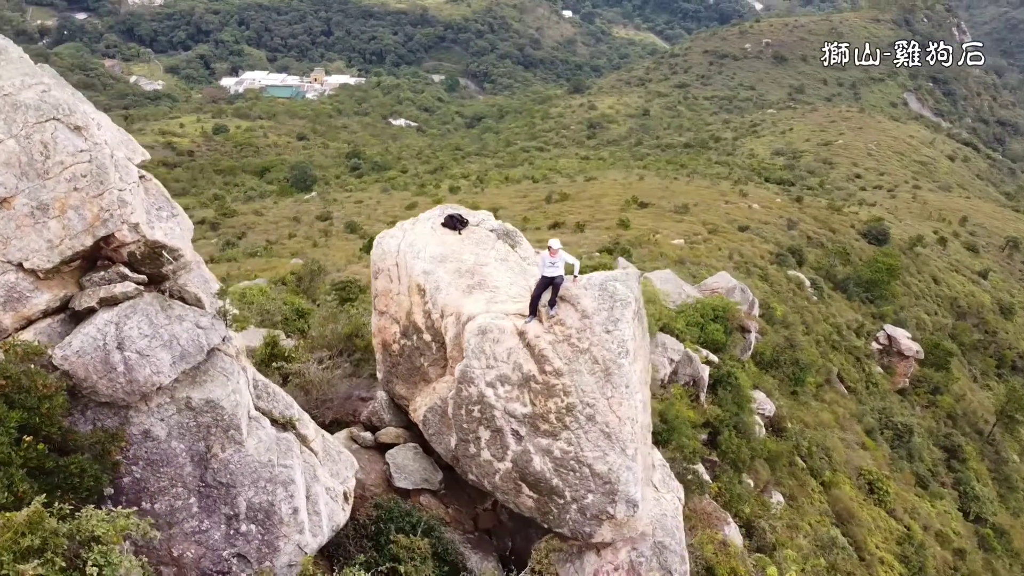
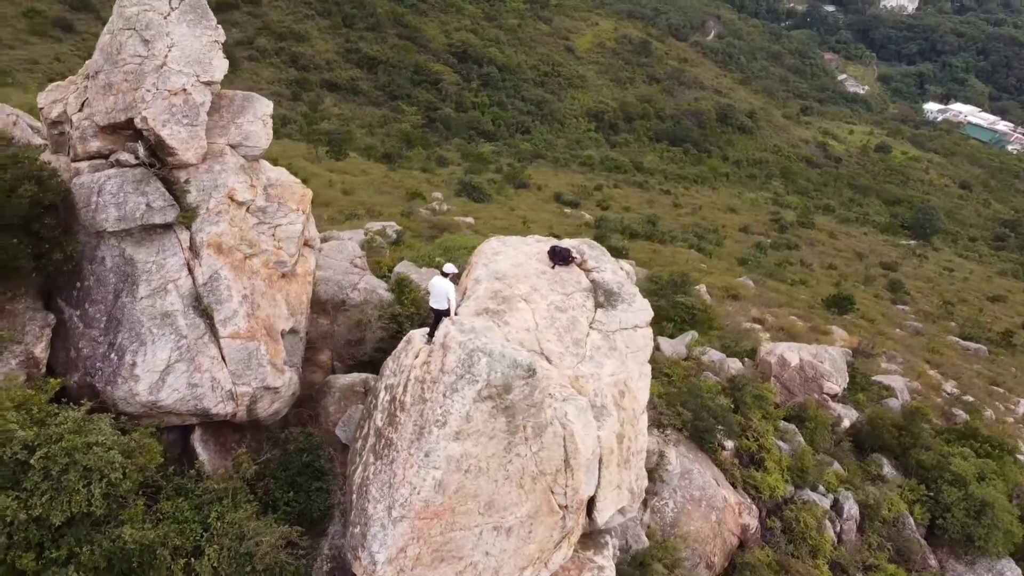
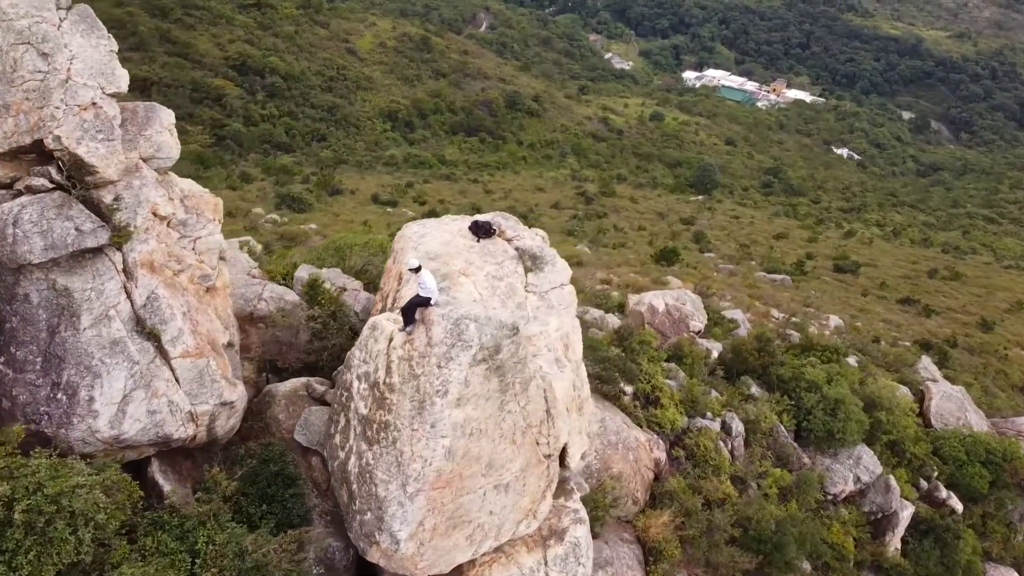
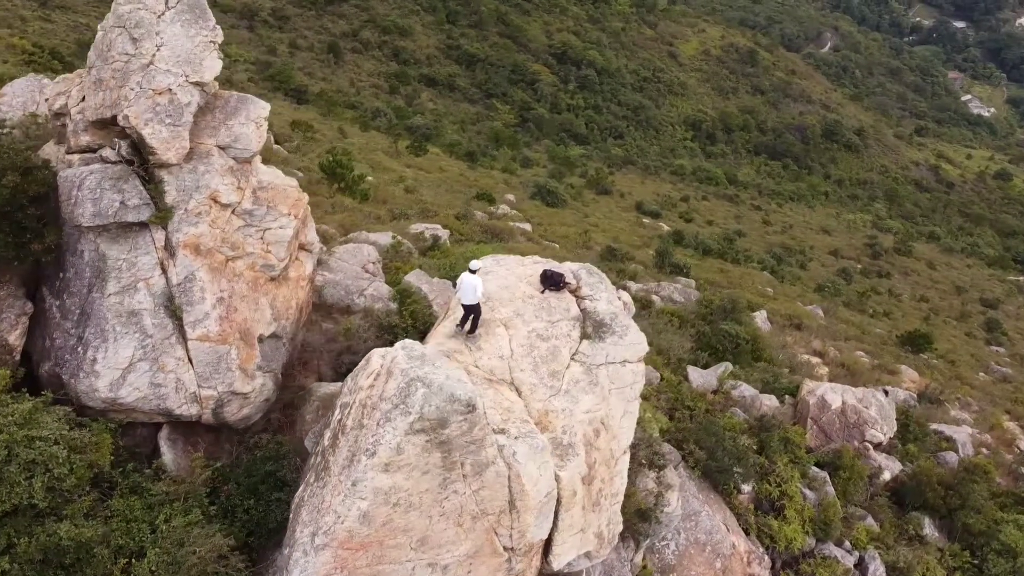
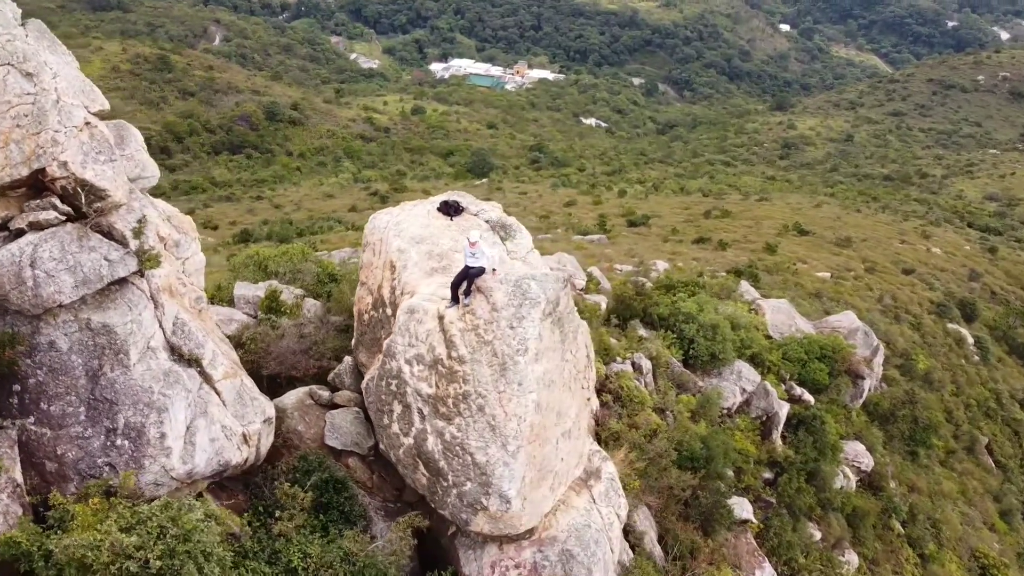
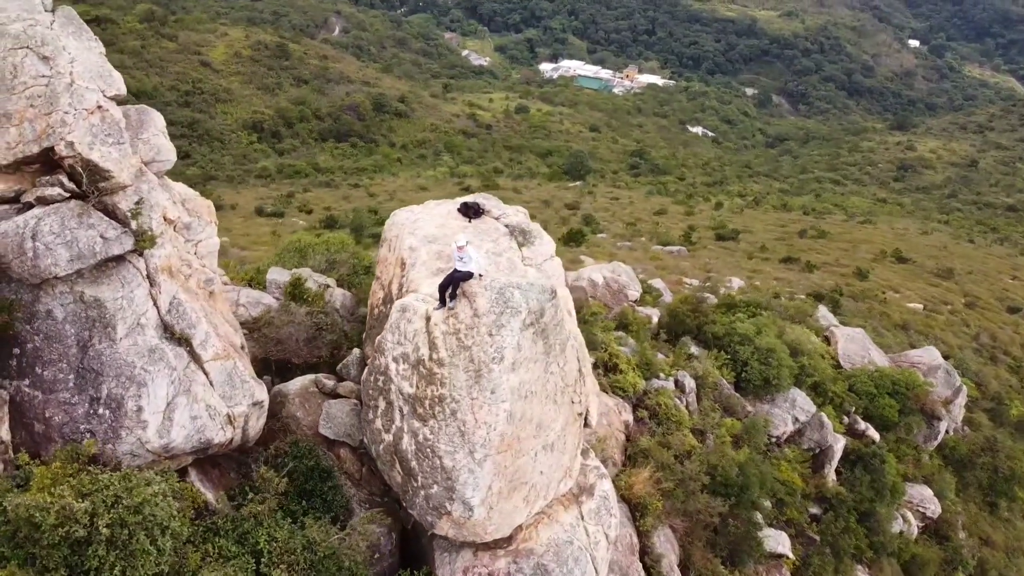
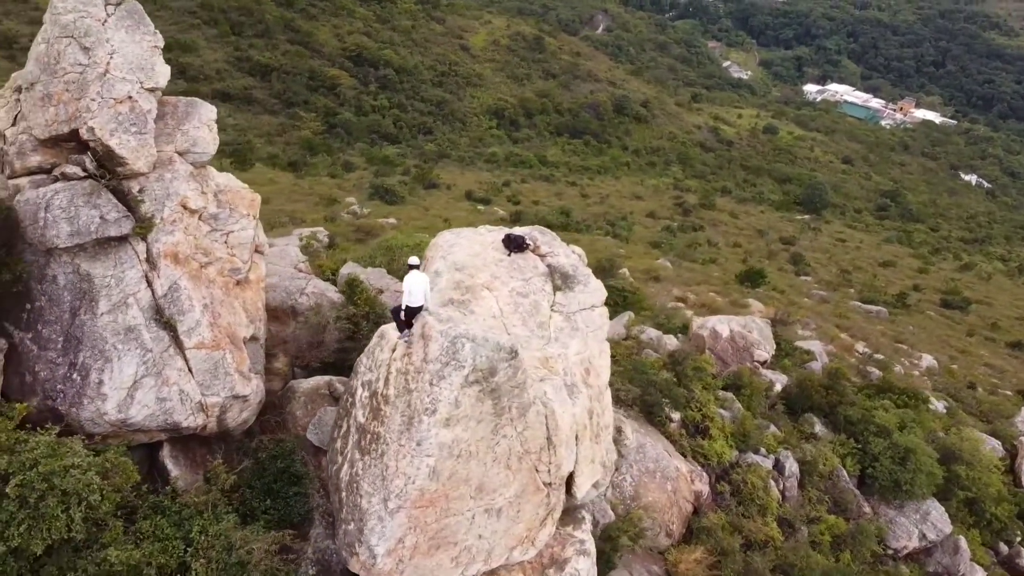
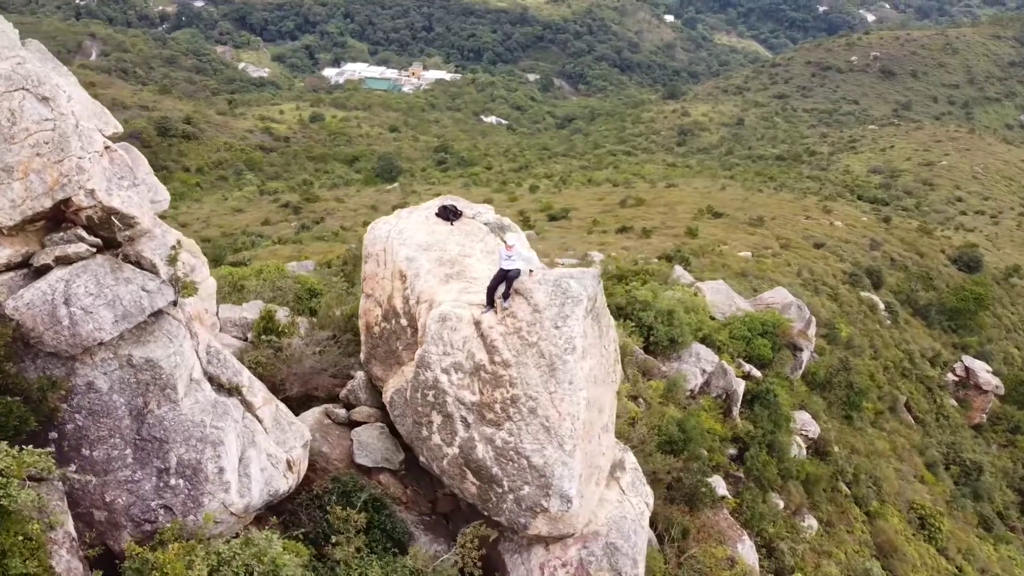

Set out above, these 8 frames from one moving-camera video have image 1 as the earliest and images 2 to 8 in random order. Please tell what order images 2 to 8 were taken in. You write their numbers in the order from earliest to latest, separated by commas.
8, 5, 6, 3, 7, 2, 4
